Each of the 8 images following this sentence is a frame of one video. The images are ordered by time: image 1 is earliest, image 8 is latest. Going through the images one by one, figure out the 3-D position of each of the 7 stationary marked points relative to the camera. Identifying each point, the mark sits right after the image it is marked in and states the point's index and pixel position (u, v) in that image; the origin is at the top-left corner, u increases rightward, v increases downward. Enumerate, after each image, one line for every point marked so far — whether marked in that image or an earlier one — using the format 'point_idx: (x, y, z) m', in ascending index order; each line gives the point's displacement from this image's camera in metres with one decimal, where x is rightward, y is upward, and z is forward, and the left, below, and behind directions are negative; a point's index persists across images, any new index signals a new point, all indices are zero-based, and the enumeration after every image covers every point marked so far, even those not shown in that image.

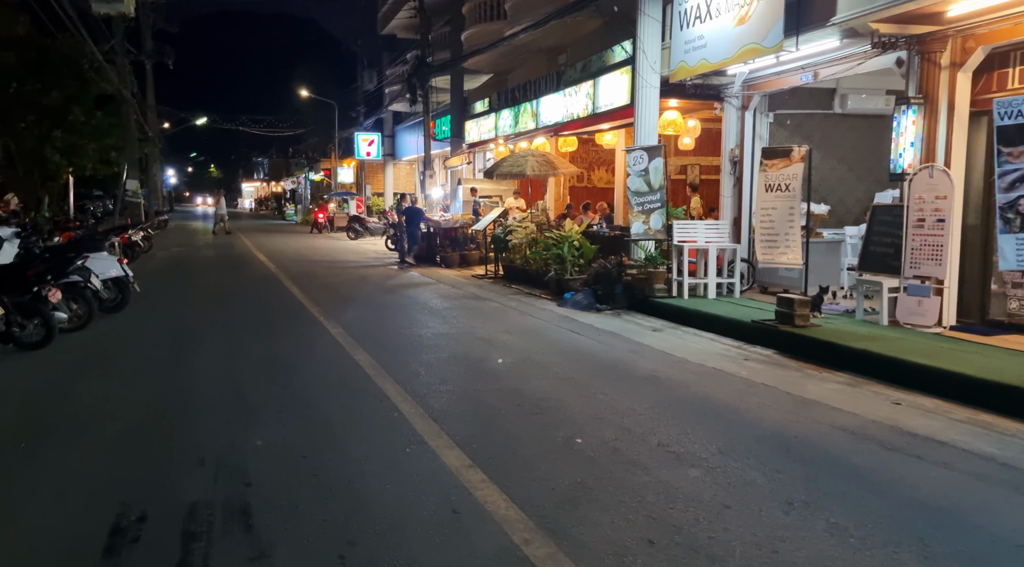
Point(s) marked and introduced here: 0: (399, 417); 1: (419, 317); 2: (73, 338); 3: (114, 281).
0: (-0.9, -1.0, +6.0) m
1: (-1.4, -0.5, +11.5) m
2: (-5.5, -0.7, +9.7) m
3: (-5.9, 0.0, +11.5) m
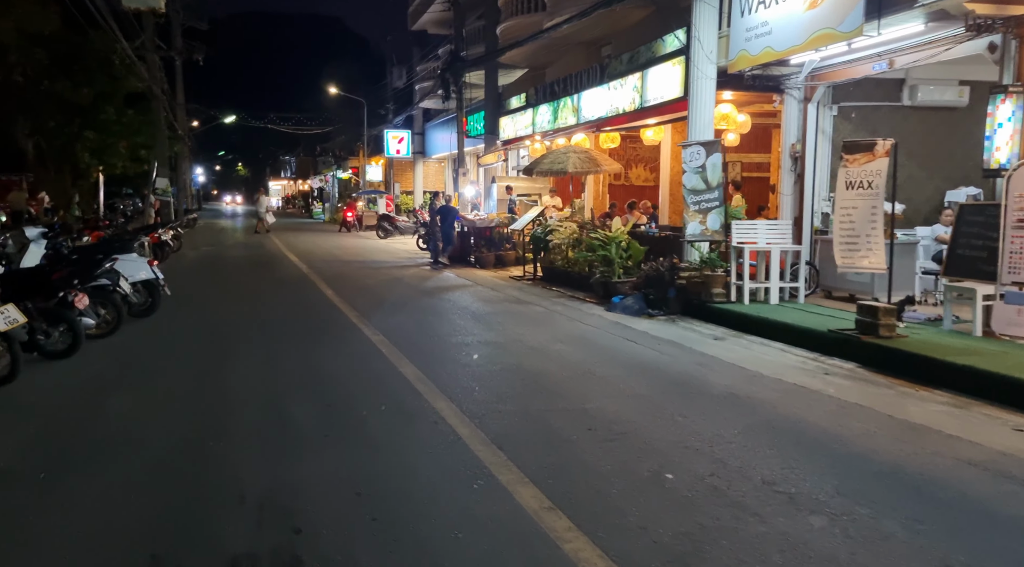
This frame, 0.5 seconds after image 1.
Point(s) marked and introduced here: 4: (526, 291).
0: (-0.4, -1.1, +5.4) m
1: (-0.7, -0.6, +10.8) m
2: (-4.8, -0.7, +9.1) m
3: (-5.2, 0.0, +11.0) m
4: (+0.3, -0.2, +15.2) m
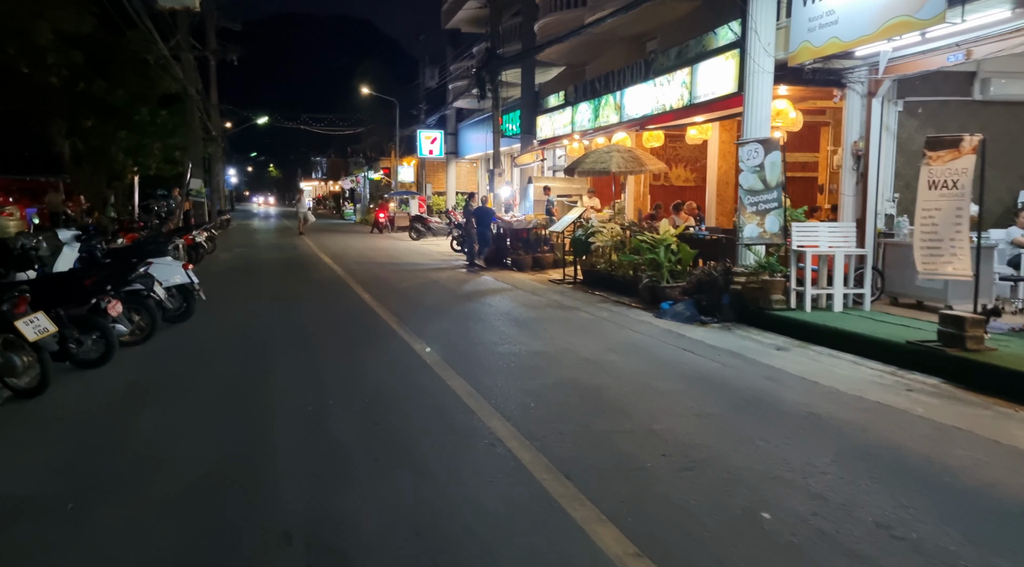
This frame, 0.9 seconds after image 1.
0: (+0.1, -1.2, +4.9) m
1: (-0.1, -0.6, +10.3) m
2: (-4.3, -0.8, +8.8) m
3: (-4.6, -0.1, +10.7) m
4: (+1.1, -0.2, +14.7) m
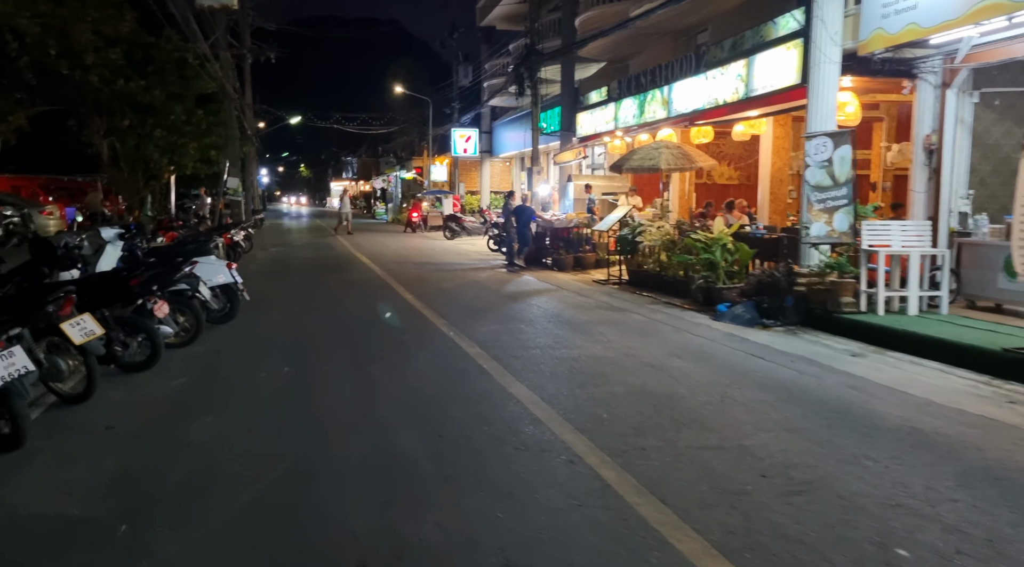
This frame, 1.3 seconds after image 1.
0: (+0.5, -1.2, +4.4) m
1: (+0.6, -0.7, +9.9) m
2: (-3.6, -0.8, +8.5) m
3: (-3.8, -0.1, +10.4) m
4: (+1.9, -0.3, +14.2) m
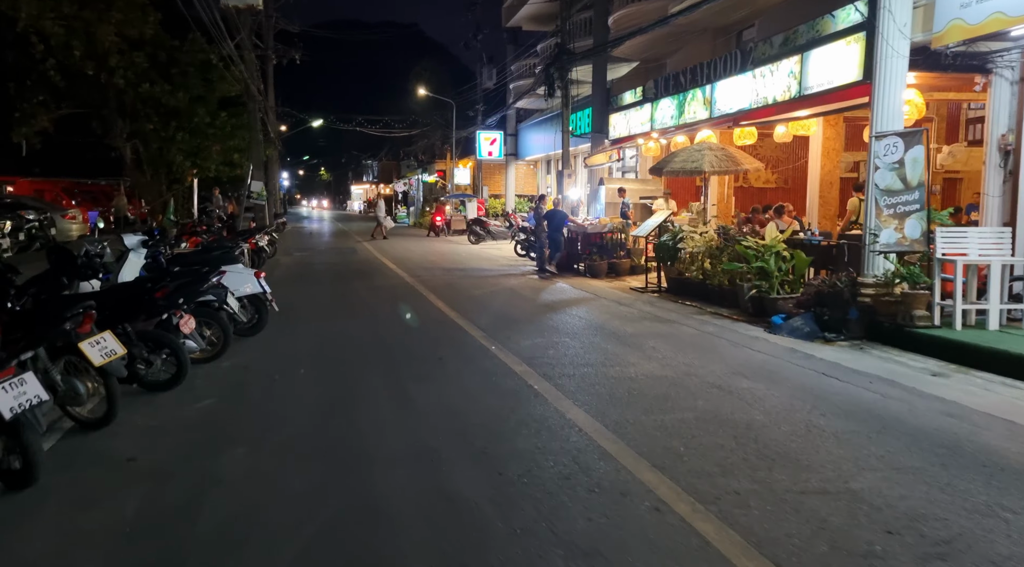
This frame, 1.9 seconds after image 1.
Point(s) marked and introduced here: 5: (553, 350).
0: (+1.0, -1.3, +3.8) m
1: (+1.2, -0.8, +9.2) m
2: (-3.1, -0.9, +7.9) m
3: (-3.3, -0.2, +9.8) m
4: (+2.6, -0.4, +13.5) m
5: (+0.5, -0.8, +9.1) m
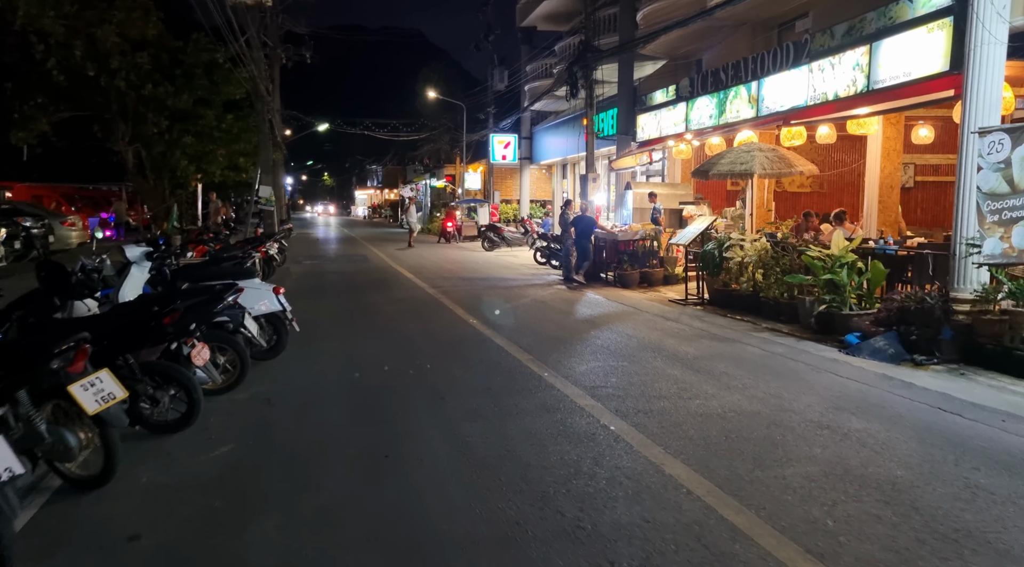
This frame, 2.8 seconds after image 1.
0: (+1.5, -1.5, +2.6) m
1: (+1.7, -1.0, +8.1) m
2: (-2.6, -1.1, +6.8) m
3: (-2.7, -0.4, +8.7) m
4: (+3.1, -0.6, +12.4) m
5: (+1.1, -1.0, +8.0) m
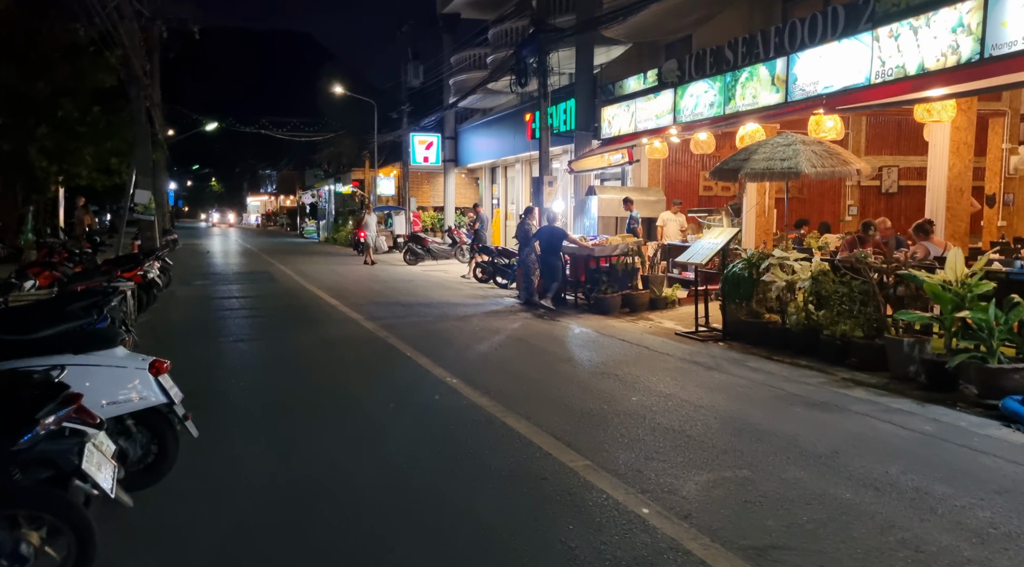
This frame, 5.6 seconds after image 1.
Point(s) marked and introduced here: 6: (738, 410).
0: (+2.7, -1.8, -0.6) m
1: (+2.2, -1.4, +4.8) m
2: (-1.9, -1.5, +3.0) m
3: (-2.3, -0.9, +4.9) m
4: (+3.0, -1.0, +9.2) m
5: (+1.5, -1.4, +4.6) m
6: (+2.1, -1.2, +7.3) m
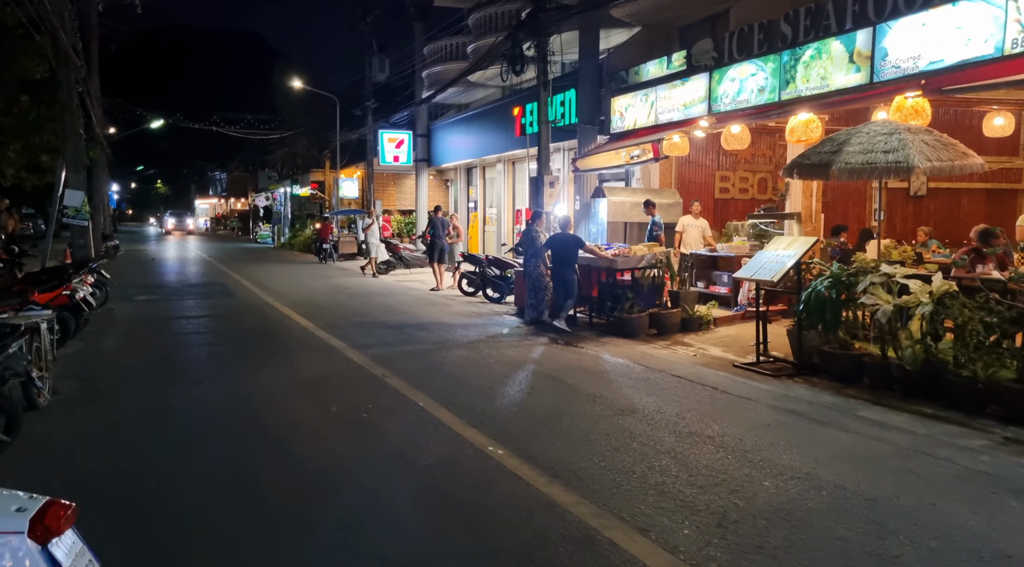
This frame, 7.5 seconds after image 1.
0: (+3.7, -2.0, -2.8) m
1: (+2.9, -1.6, +2.6) m
2: (-1.0, -1.8, +0.5) m
3: (-1.6, -1.1, +2.4) m
4: (+3.5, -1.3, +7.1) m
5: (+2.3, -1.6, +2.4) m
6: (+2.7, -1.4, +5.0) m
